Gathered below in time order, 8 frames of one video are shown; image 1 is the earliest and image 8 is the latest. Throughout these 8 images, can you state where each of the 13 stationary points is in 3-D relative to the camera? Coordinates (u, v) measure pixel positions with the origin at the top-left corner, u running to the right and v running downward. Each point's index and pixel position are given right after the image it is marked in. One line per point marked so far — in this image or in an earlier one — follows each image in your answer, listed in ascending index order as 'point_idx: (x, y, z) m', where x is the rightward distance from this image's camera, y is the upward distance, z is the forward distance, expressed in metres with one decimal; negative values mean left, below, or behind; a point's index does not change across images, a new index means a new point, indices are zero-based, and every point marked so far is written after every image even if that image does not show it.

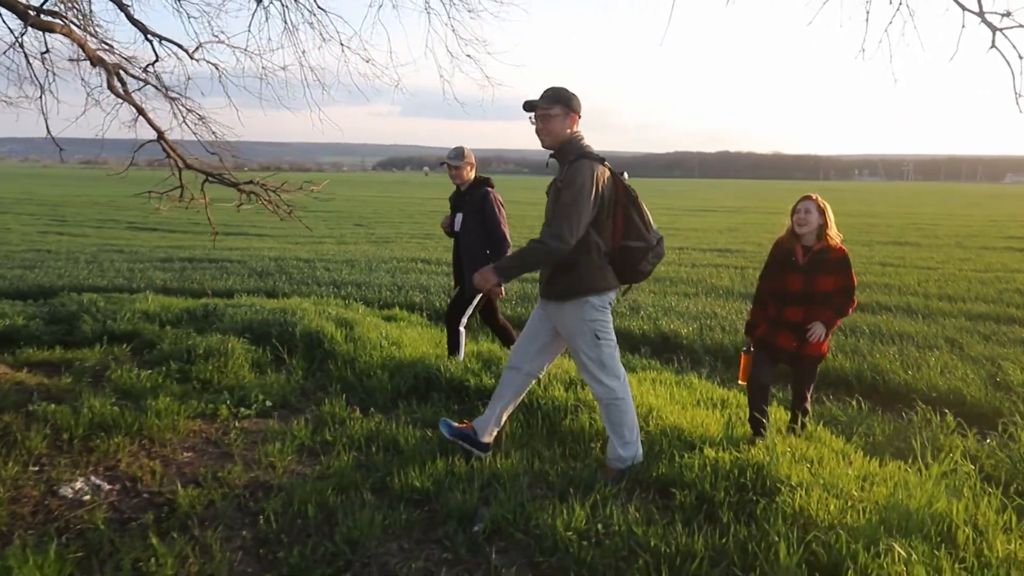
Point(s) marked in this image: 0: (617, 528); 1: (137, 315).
0: (+0.5, -1.0, +2.9) m
1: (-3.8, -0.3, +7.0) m
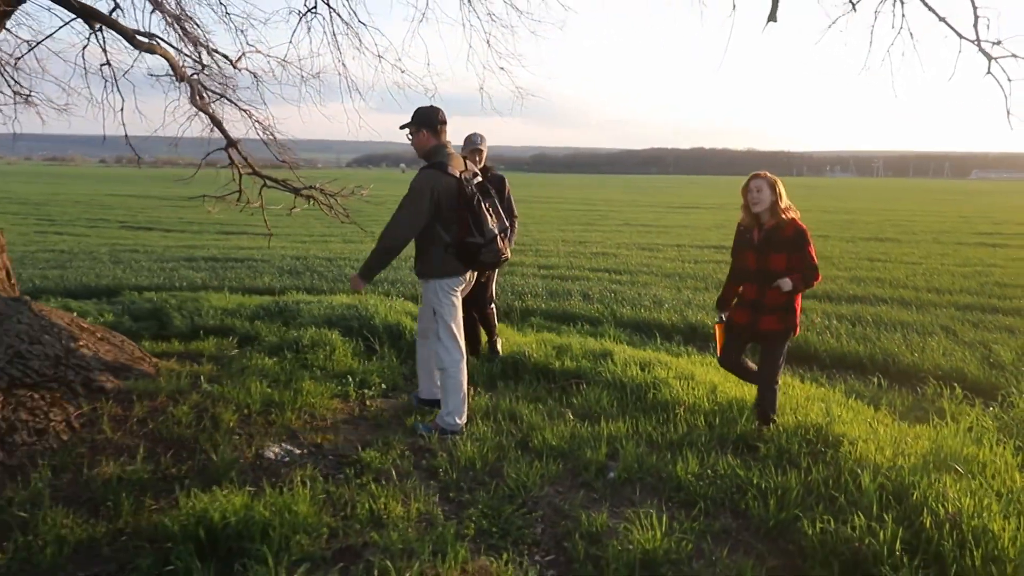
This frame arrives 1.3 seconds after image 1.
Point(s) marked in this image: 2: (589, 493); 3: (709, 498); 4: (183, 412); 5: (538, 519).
0: (+1.2, -1.0, +3.7) m
1: (-3.3, -0.3, +7.7) m
2: (+0.4, -1.1, +3.6) m
3: (+1.0, -1.1, +3.5) m
4: (-2.0, -0.7, +4.1) m
5: (+0.1, -1.1, +3.3) m
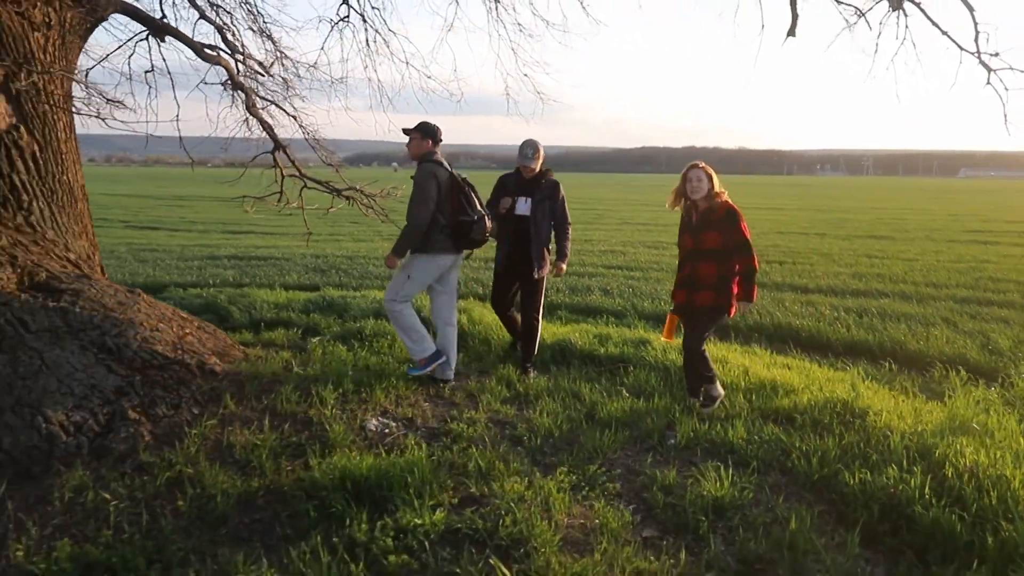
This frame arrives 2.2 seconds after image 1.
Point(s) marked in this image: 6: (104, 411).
0: (+1.6, -0.9, +4.3) m
1: (-2.9, -0.2, +8.2) m
2: (+0.9, -1.0, +4.2) m
3: (+1.5, -1.0, +4.1) m
4: (-1.5, -0.7, +4.6) m
5: (+0.6, -1.1, +3.9) m
6: (-2.3, -0.7, +3.9) m
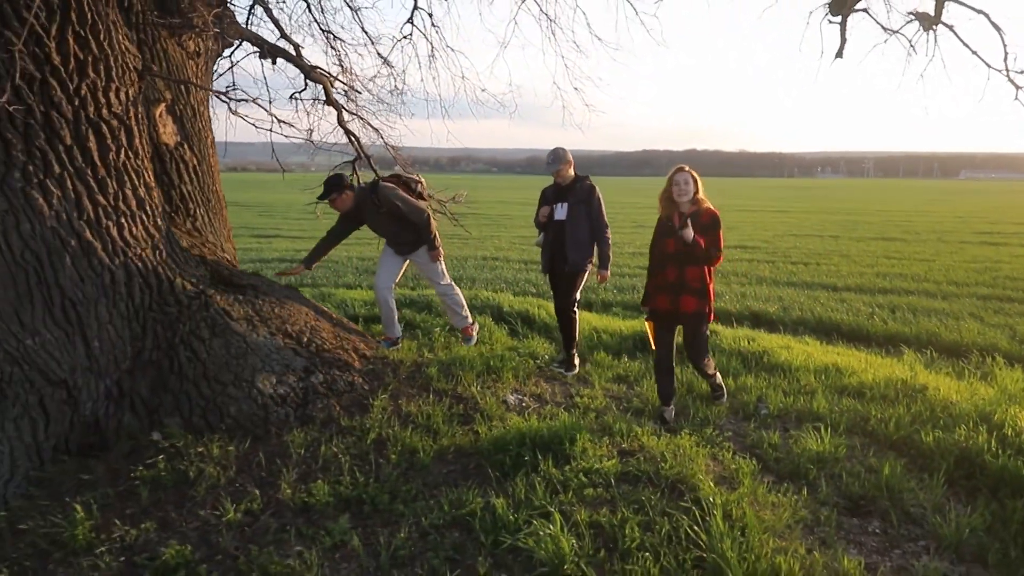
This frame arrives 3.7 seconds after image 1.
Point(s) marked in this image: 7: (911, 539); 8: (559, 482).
0: (+2.5, -0.9, +5.1) m
1: (-2.0, -0.2, +9.0) m
2: (+1.8, -1.0, +5.0) m
3: (+2.4, -1.0, +4.9) m
4: (-0.6, -0.7, +5.4) m
5: (+1.5, -1.0, +4.7) m
6: (-1.4, -0.7, +4.7) m
7: (+2.1, -1.3, +3.7) m
8: (+0.3, -1.0, +3.7) m
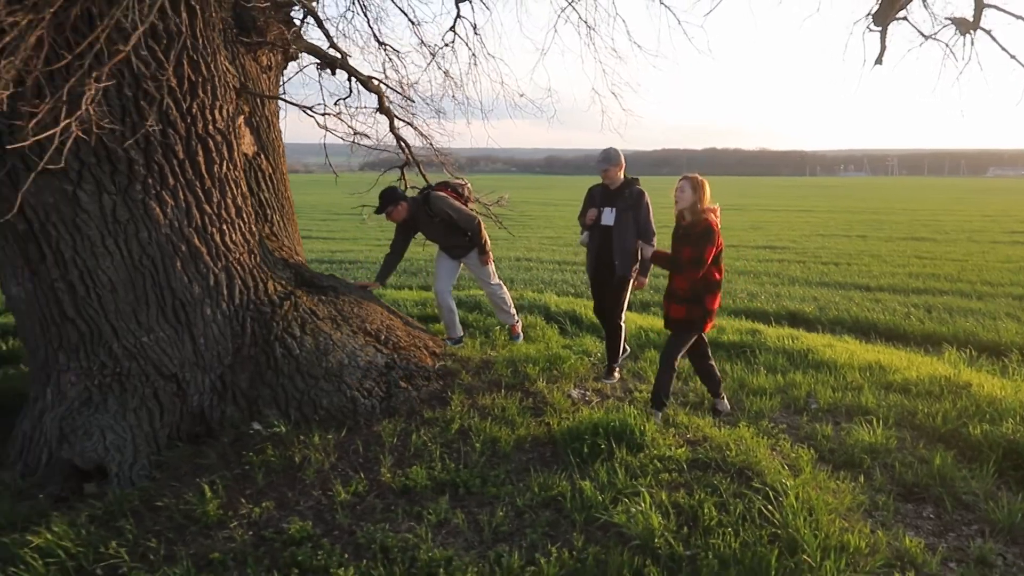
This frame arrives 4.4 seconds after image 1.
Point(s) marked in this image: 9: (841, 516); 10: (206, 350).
0: (+3.0, -0.9, +5.4) m
1: (-1.4, -0.2, +9.3) m
2: (+2.3, -1.0, +5.3) m
3: (+2.9, -1.0, +5.2) m
4: (-0.1, -0.7, +5.8) m
5: (+2.0, -1.0, +5.0) m
6: (-1.0, -0.7, +5.0) m
7: (+2.6, -1.4, +4.0) m
8: (+0.7, -1.0, +4.0) m
9: (+1.8, -1.2, +3.7) m
10: (-2.1, -0.4, +4.7) m
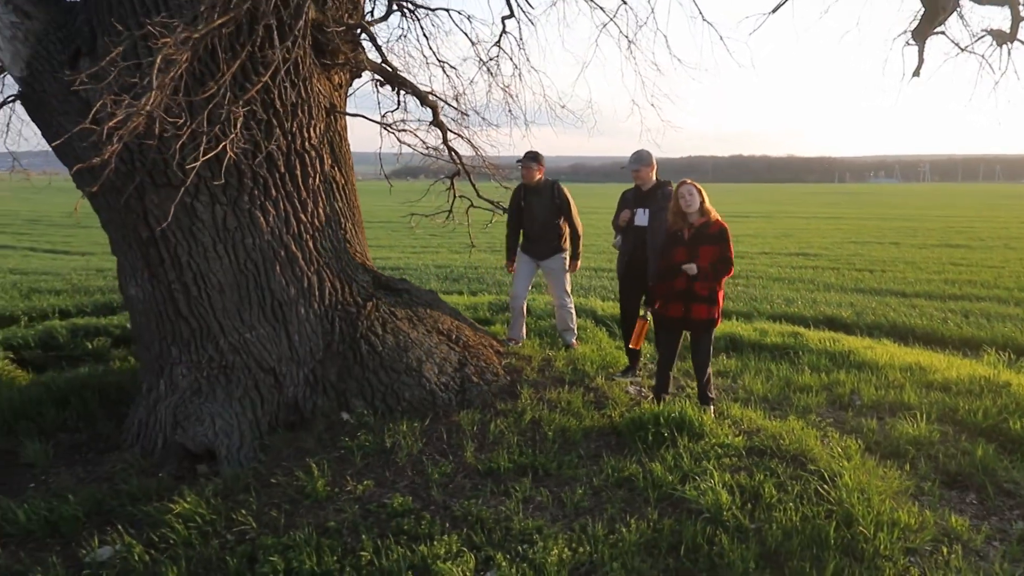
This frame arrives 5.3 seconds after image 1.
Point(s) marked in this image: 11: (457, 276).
0: (+3.5, -0.9, +5.7) m
1: (-0.7, -0.3, +9.8) m
2: (+2.8, -1.0, +5.6) m
3: (+3.4, -1.0, +5.5) m
4: (+0.4, -0.7, +6.2) m
5: (+2.5, -1.0, +5.3) m
6: (-0.4, -0.7, +5.5) m
7: (+3.1, -1.4, +4.3) m
8: (+1.2, -1.1, +4.4) m
9: (+2.2, -1.2, +4.1) m
10: (-1.6, -0.4, +5.2) m
11: (-1.3, +0.3, +15.8) m
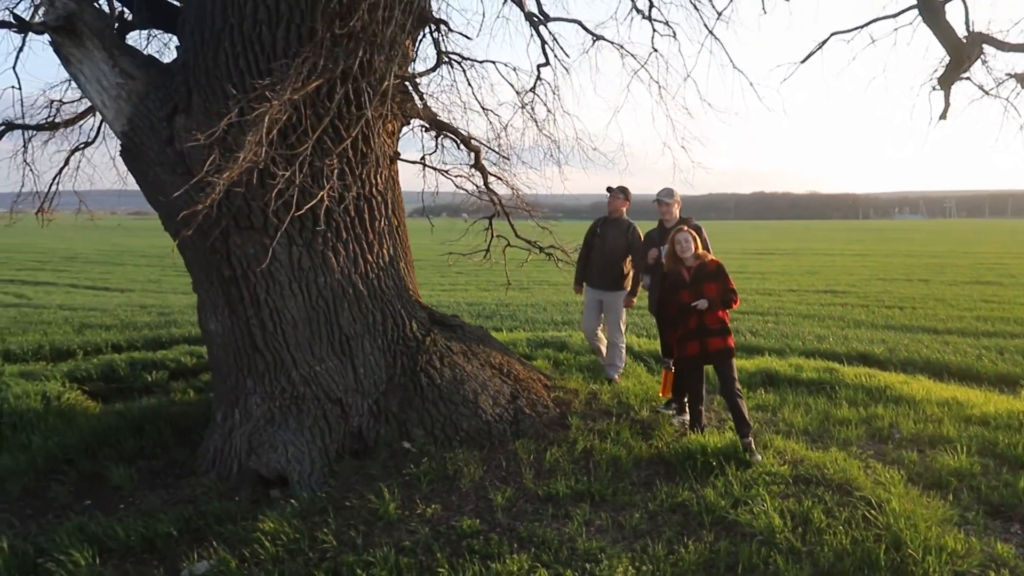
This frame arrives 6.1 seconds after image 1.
0: (+3.9, -1.2, +5.8) m
1: (-0.2, -0.8, +10.1) m
2: (+3.2, -1.3, +5.8) m
3: (+3.8, -1.3, +5.6) m
4: (+0.9, -1.0, +6.5) m
5: (+2.9, -1.3, +5.5) m
6: (0.0, -1.0, +5.8) m
7: (+3.5, -1.6, +4.4) m
8: (+1.6, -1.3, +4.6) m
9: (+2.6, -1.5, +4.3) m
10: (-1.2, -0.7, +5.6) m
11: (-0.5, -0.6, +16.2) m
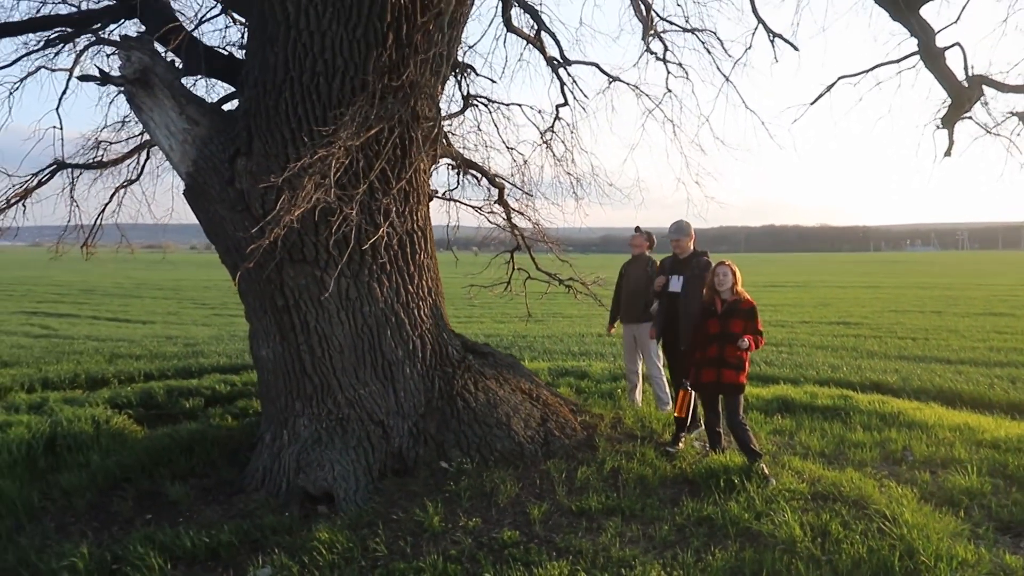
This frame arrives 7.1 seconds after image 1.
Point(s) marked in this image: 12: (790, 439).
0: (+4.2, -1.5, +6.1) m
1: (+0.2, -1.3, +10.5) m
2: (+3.5, -1.6, +6.0) m
3: (+4.1, -1.5, +5.9) m
4: (+1.2, -1.3, +6.8) m
5: (+3.2, -1.6, +5.8) m
6: (+0.2, -1.2, +6.1) m
7: (+3.7, -1.8, +4.7) m
8: (+1.8, -1.5, +4.9) m
9: (+2.9, -1.6, +4.5) m
10: (-0.9, -1.0, +5.9) m
11: (-0.1, -1.3, +16.5) m
12: (+2.7, -1.5, +6.8) m
